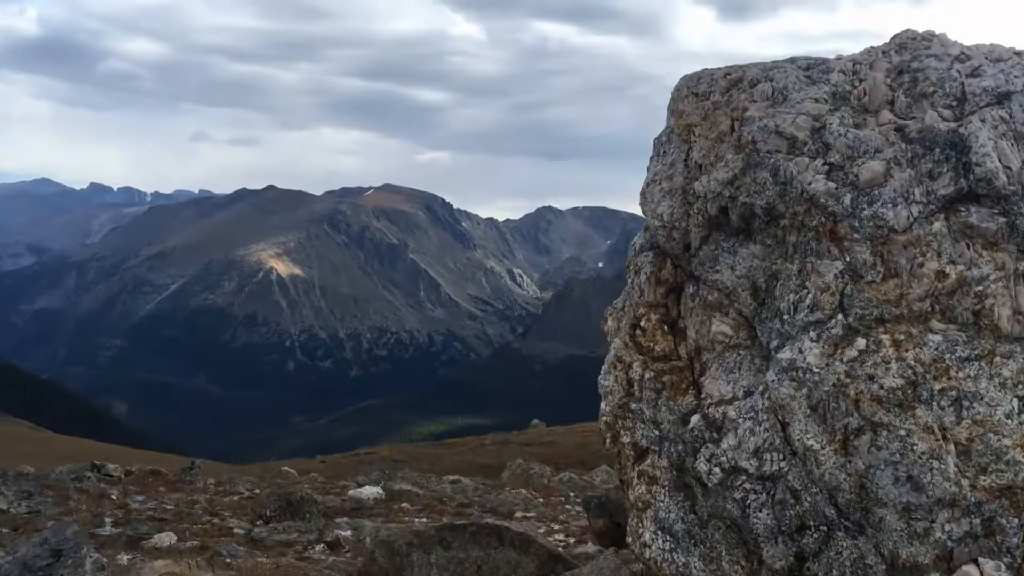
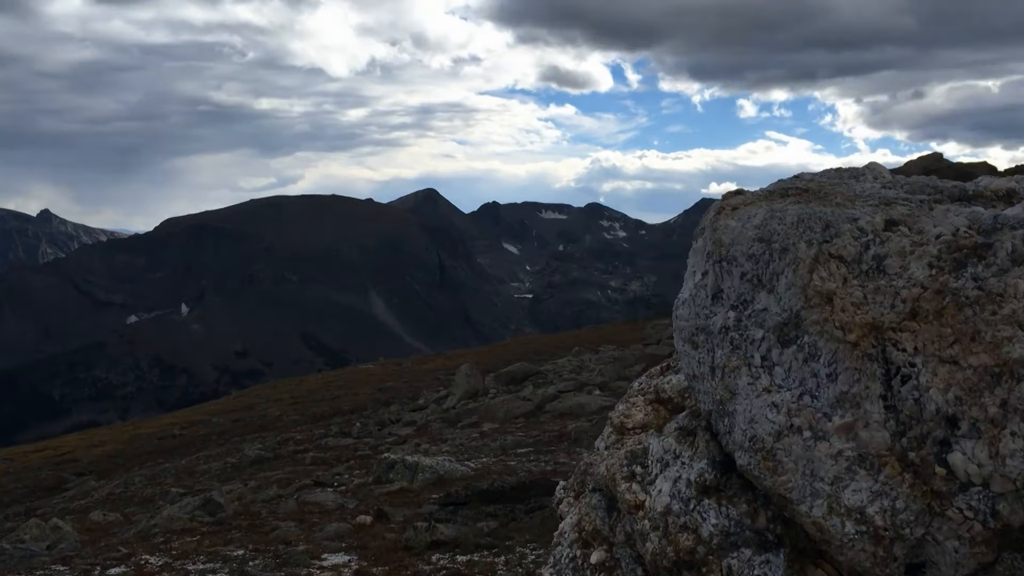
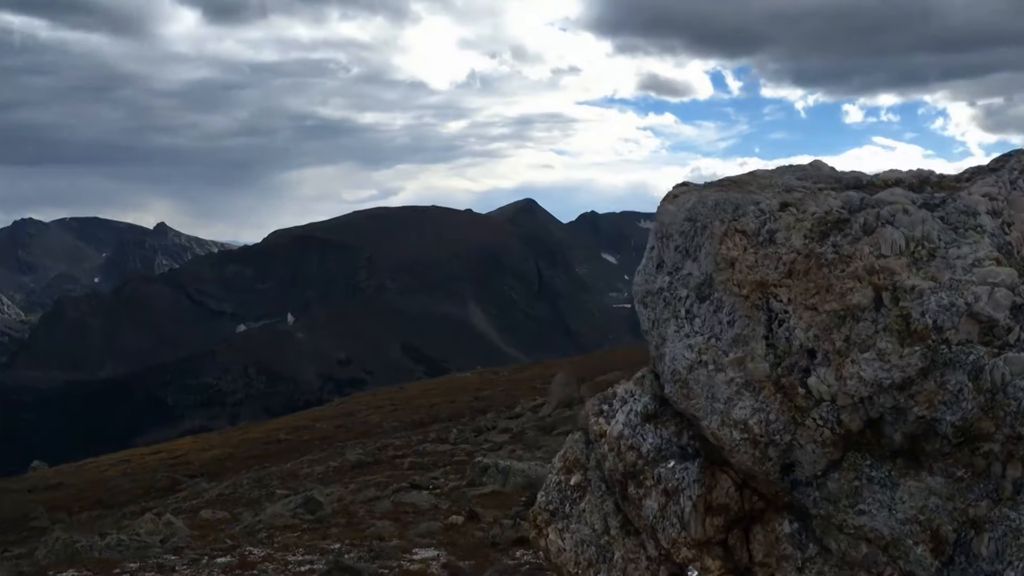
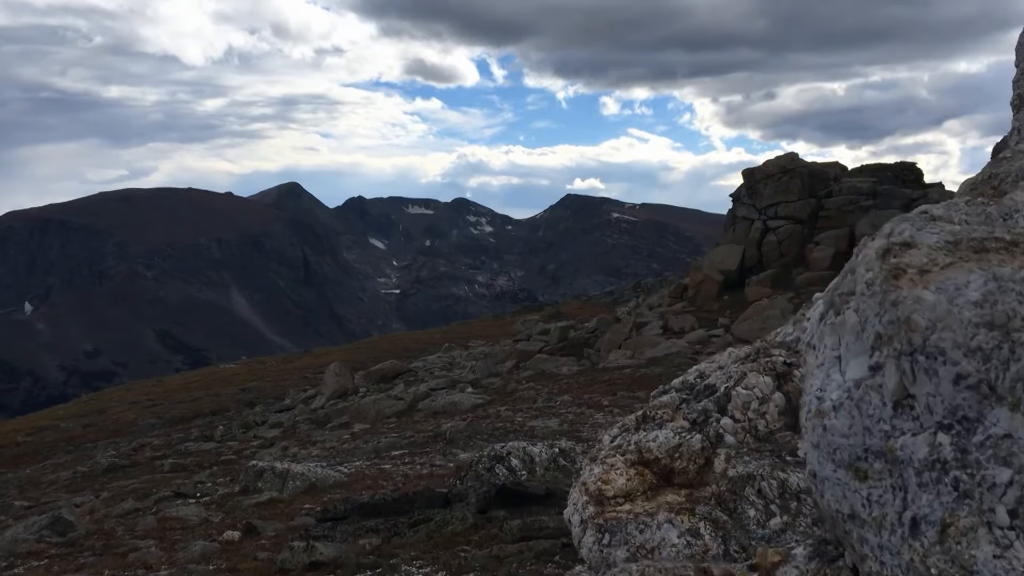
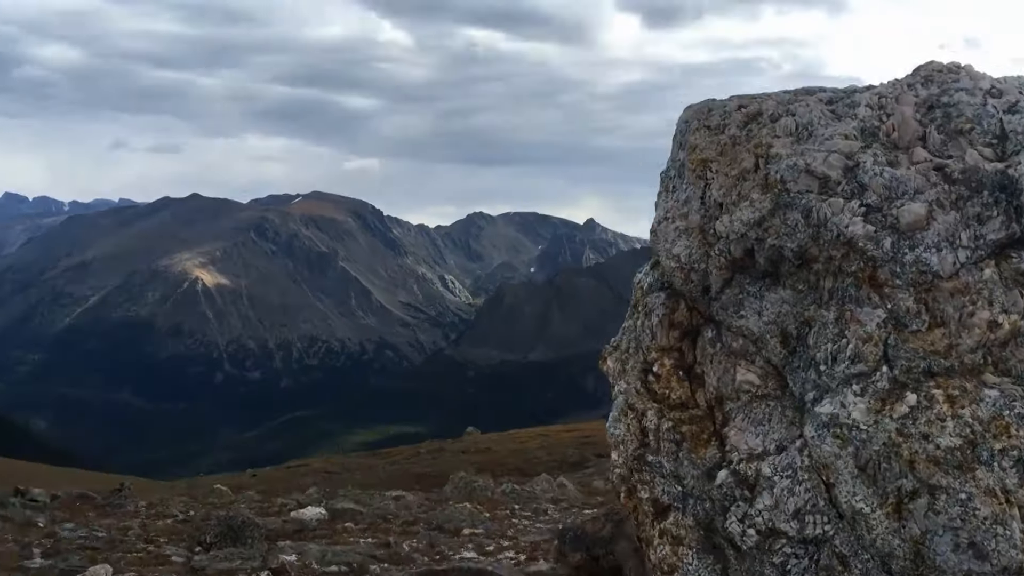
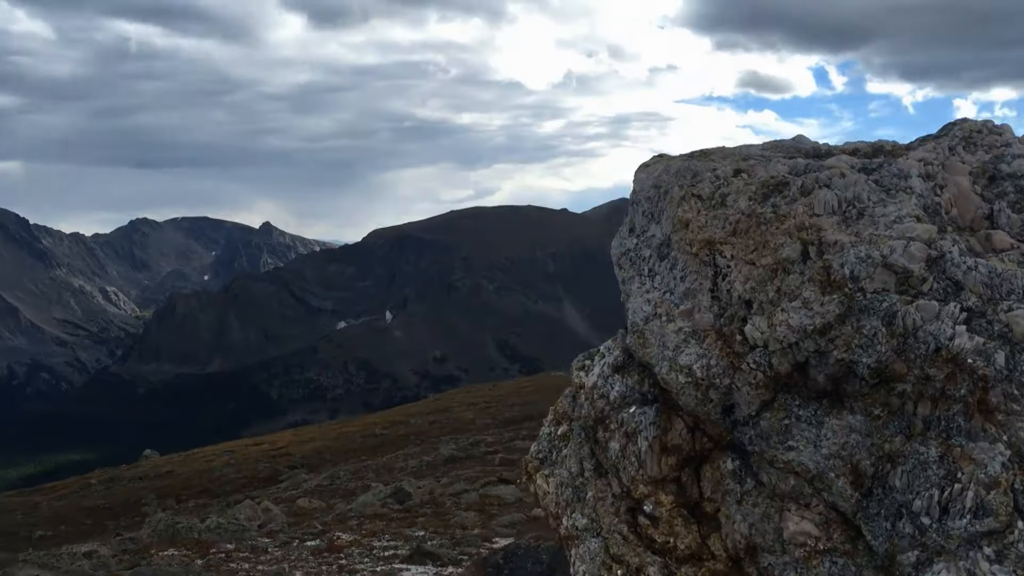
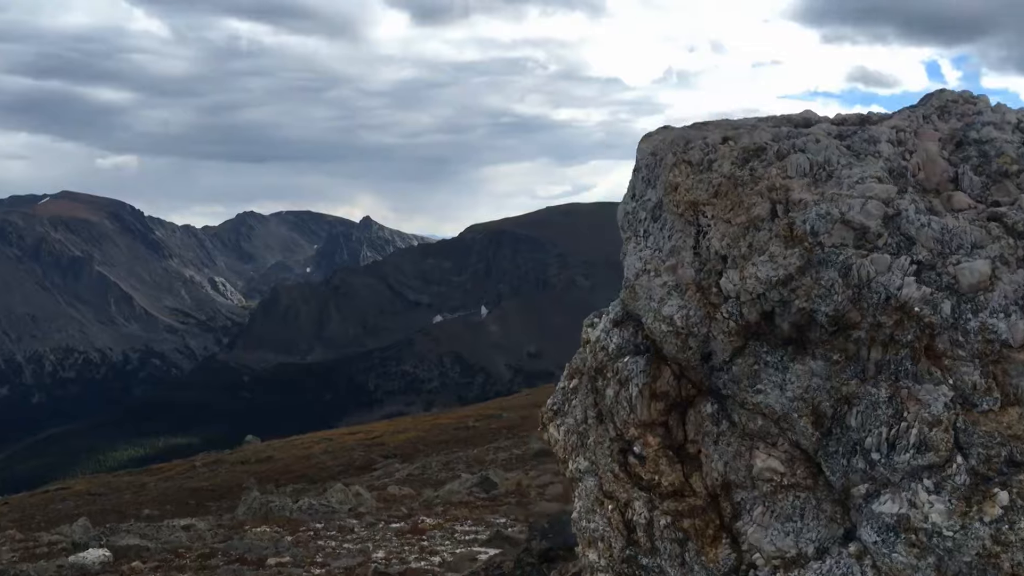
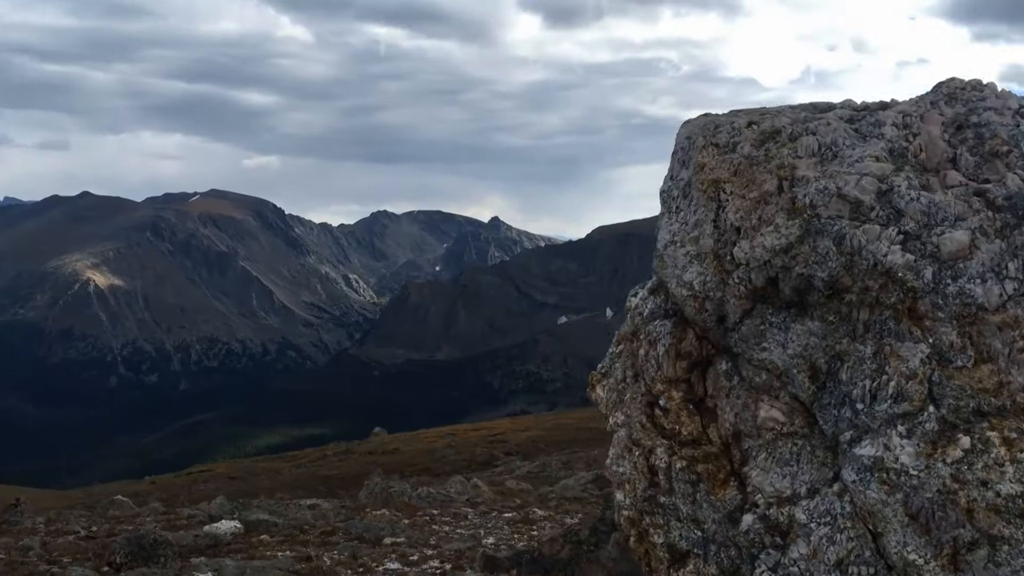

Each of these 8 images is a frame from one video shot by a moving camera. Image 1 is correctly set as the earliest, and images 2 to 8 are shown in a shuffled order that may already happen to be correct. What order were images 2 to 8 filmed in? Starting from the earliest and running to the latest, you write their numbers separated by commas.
5, 8, 7, 6, 3, 2, 4
